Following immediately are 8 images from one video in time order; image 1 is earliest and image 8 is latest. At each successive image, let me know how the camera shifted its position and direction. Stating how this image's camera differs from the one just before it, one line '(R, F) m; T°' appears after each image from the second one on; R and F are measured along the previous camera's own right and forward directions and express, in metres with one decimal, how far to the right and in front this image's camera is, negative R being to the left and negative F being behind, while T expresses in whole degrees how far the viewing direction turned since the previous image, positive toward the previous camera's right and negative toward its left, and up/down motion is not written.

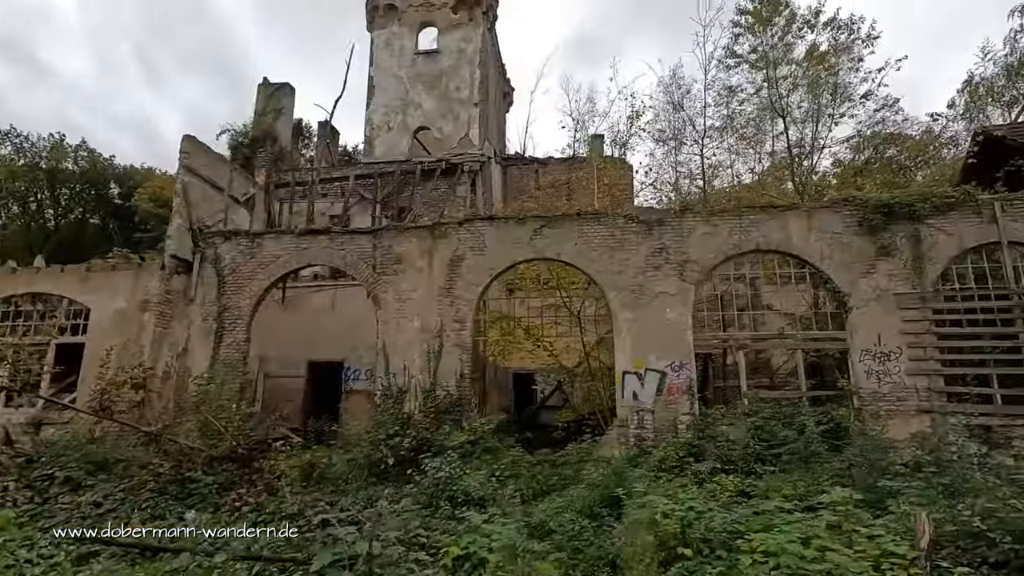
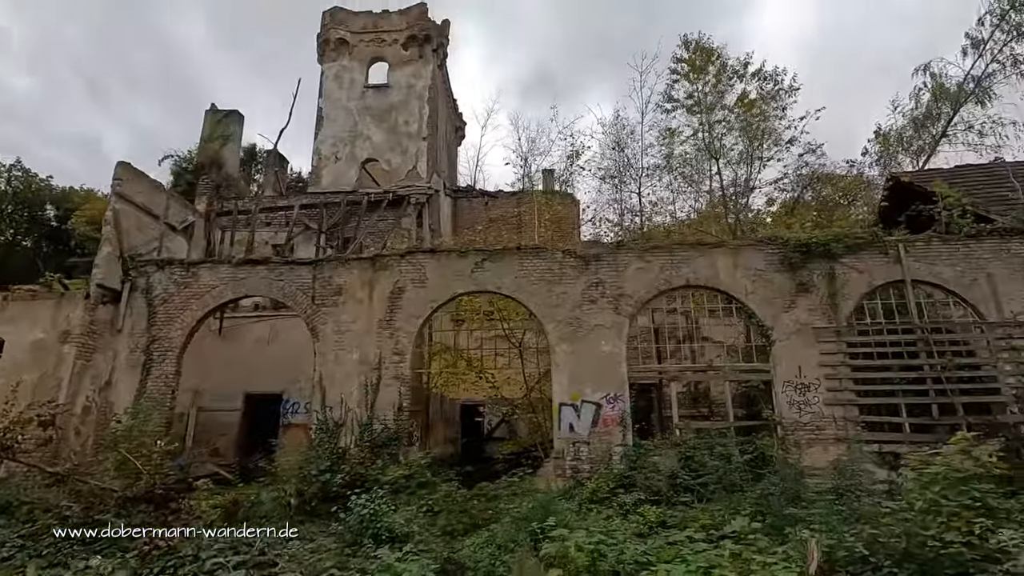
(+0.4, -0.2) m; +4°
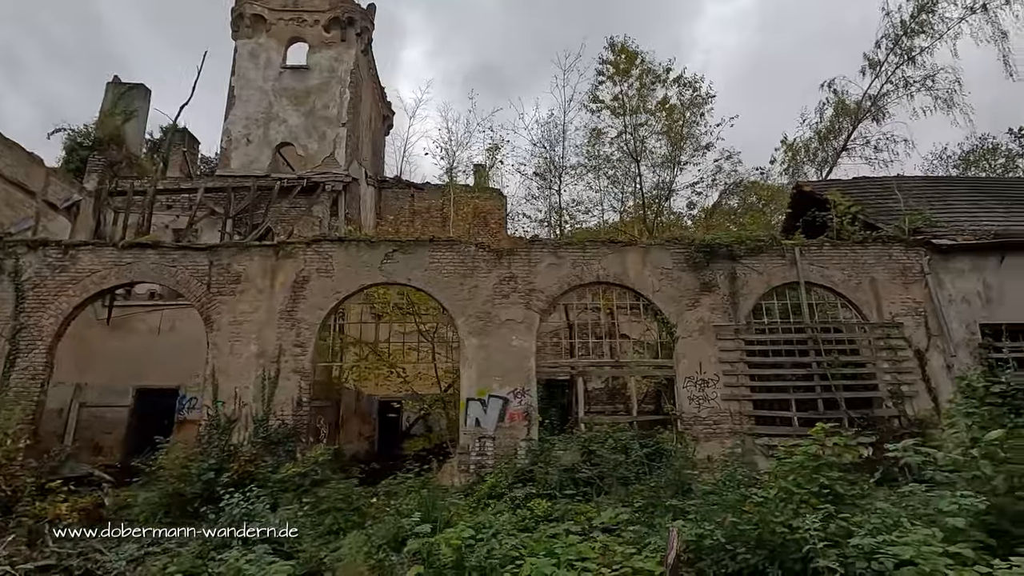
(+0.6, +0.1) m; +6°
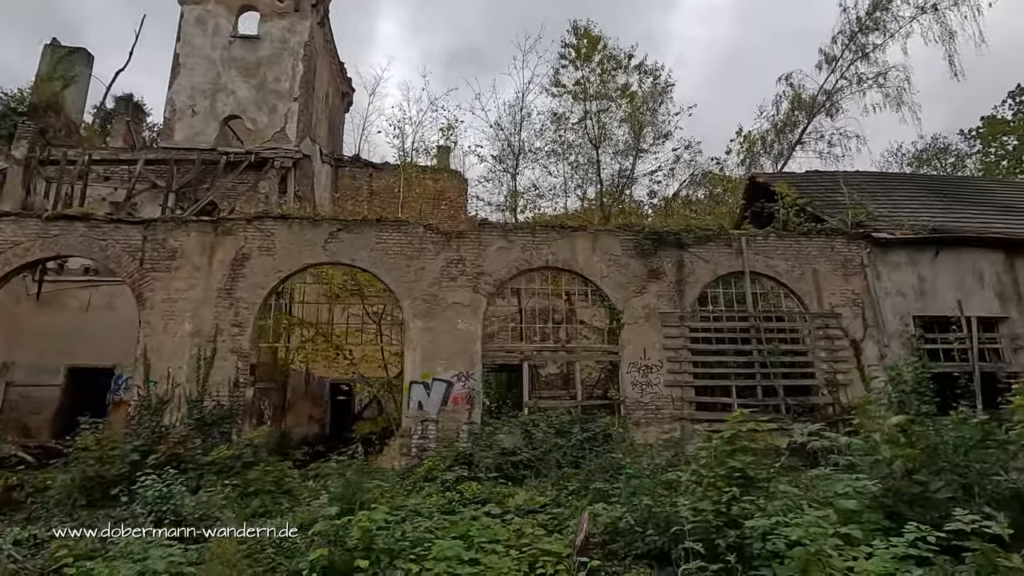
(+0.5, +0.1) m; +3°
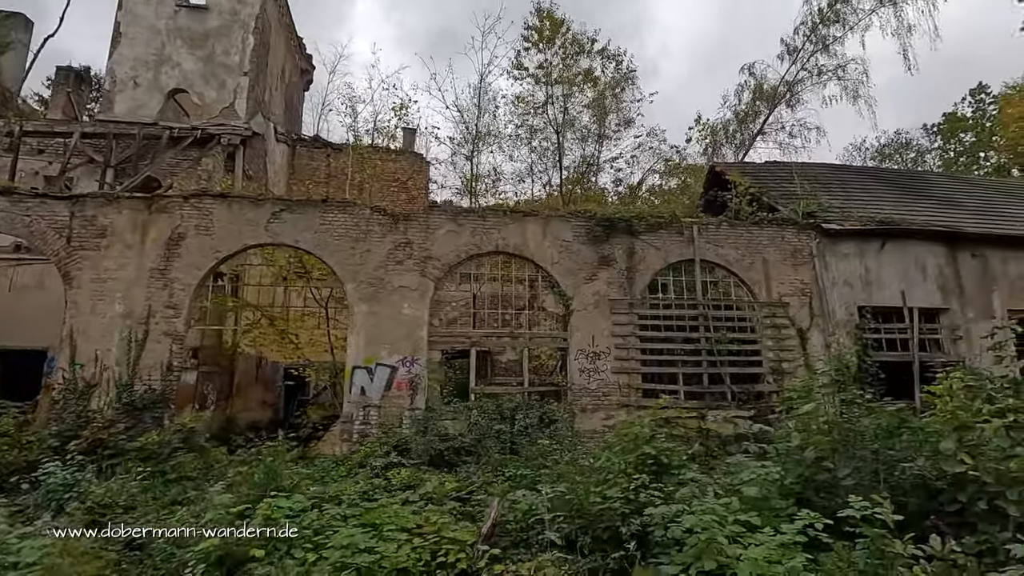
(+0.6, +0.1) m; +2°
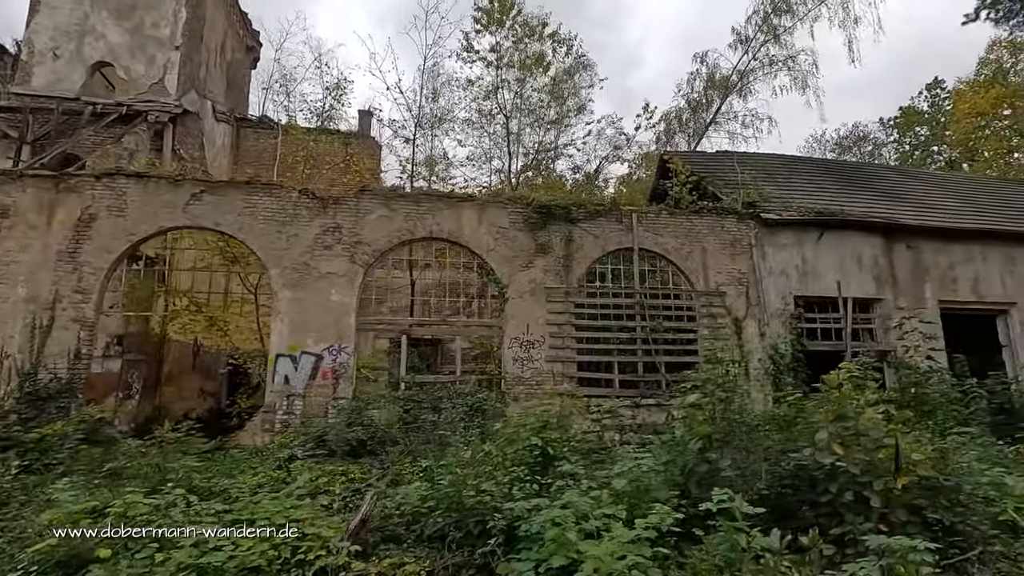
(+0.9, +0.2) m; +2°
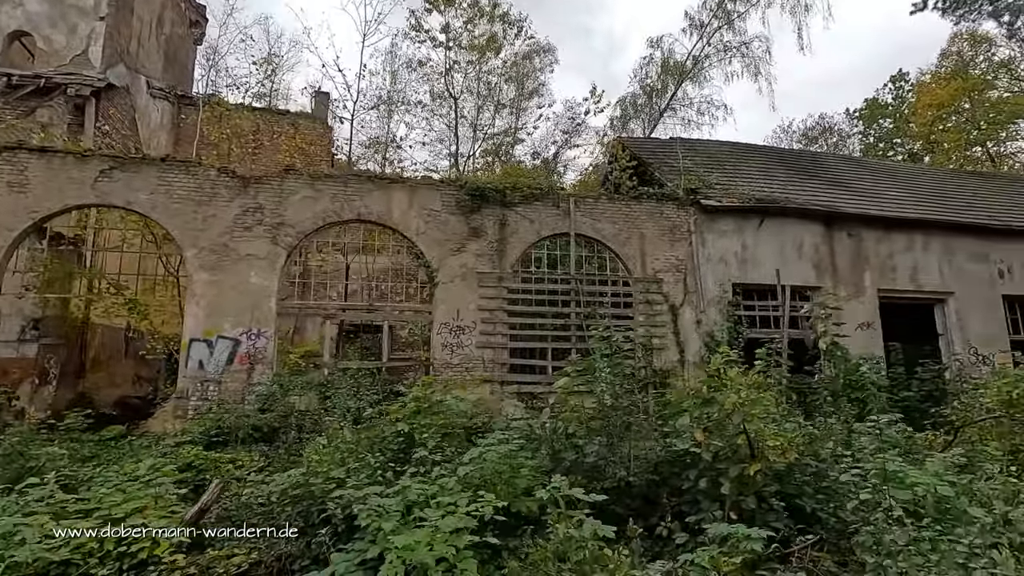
(+1.0, +0.2) m; +2°
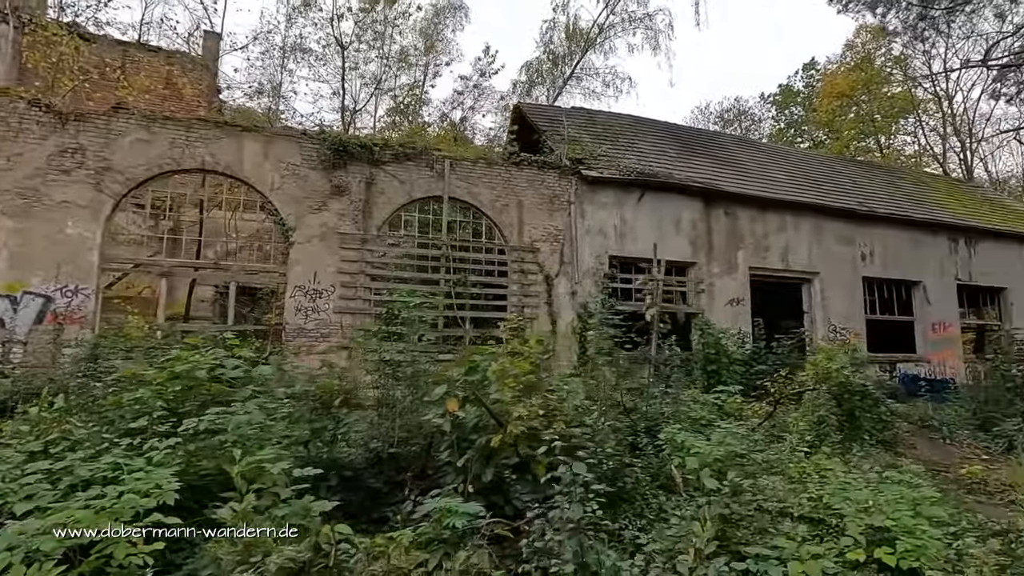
(+1.4, +0.3) m; +7°
